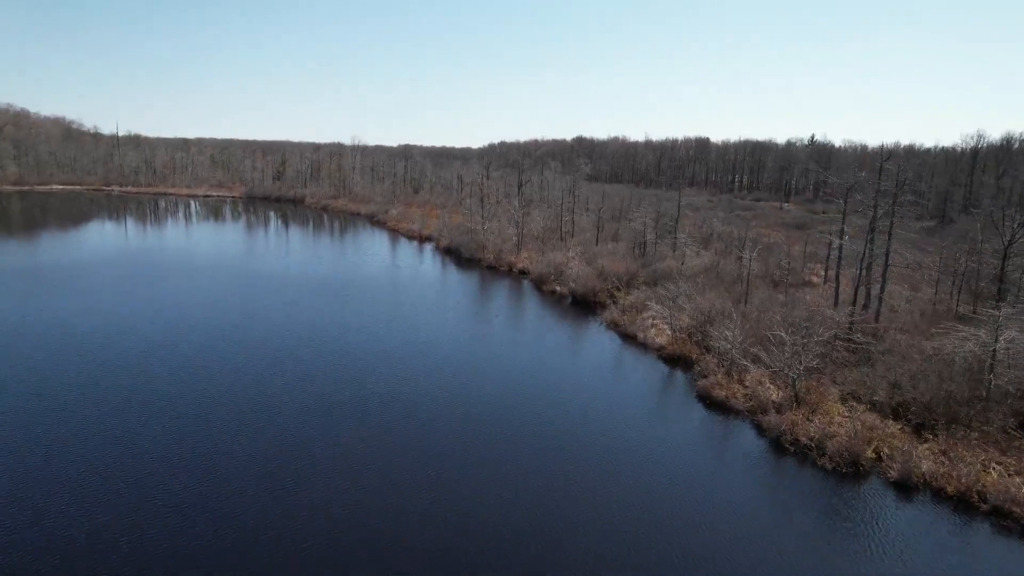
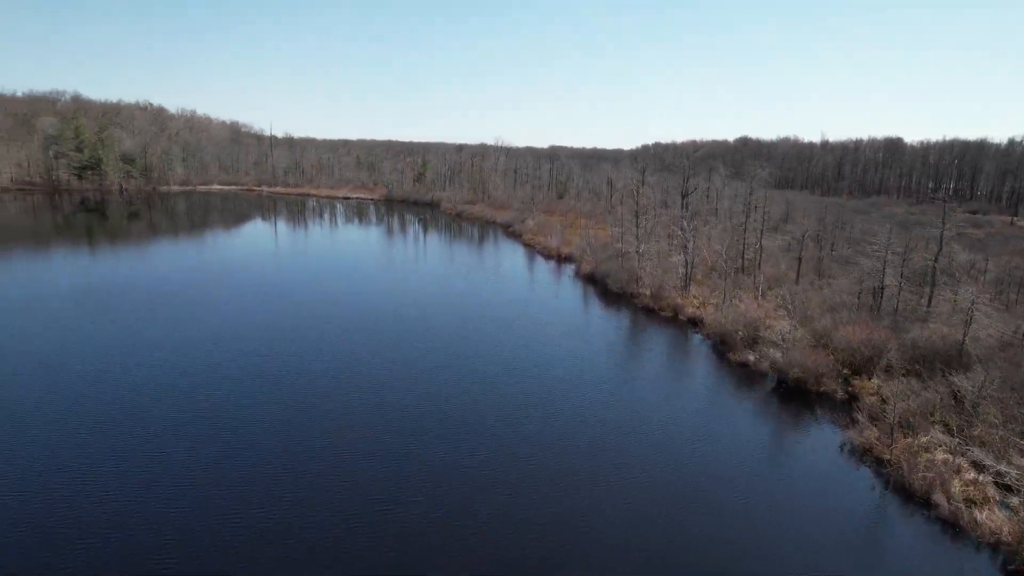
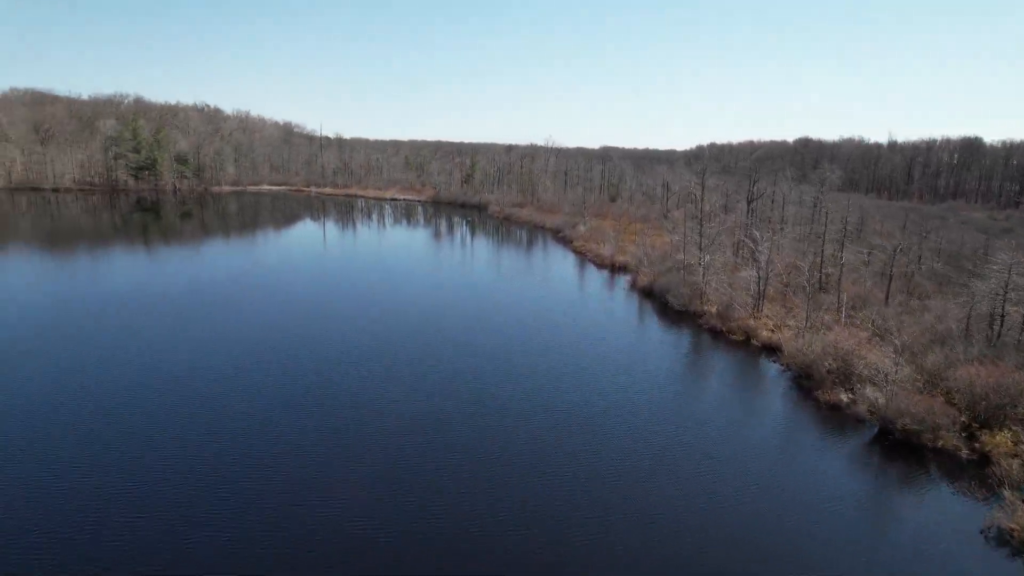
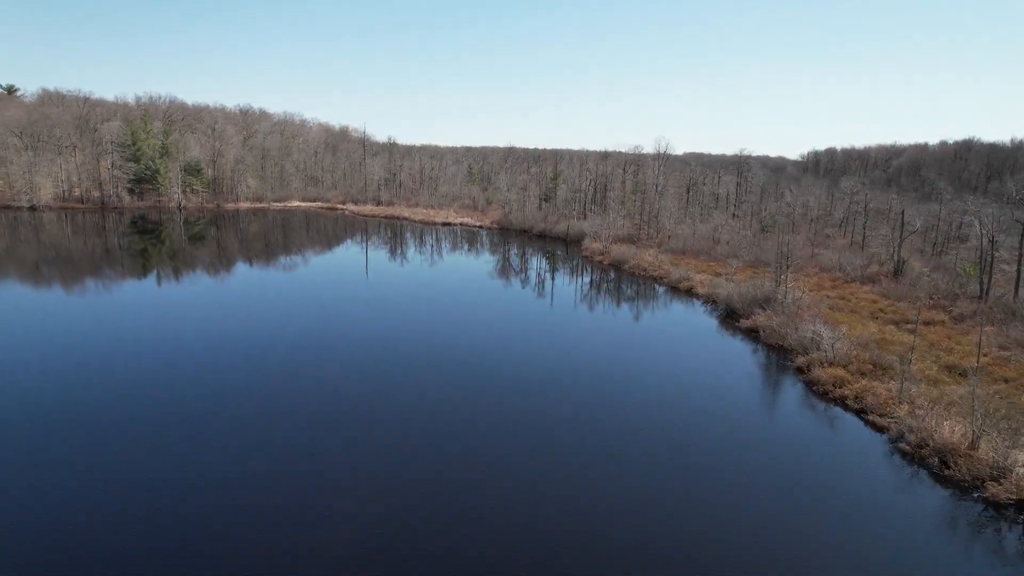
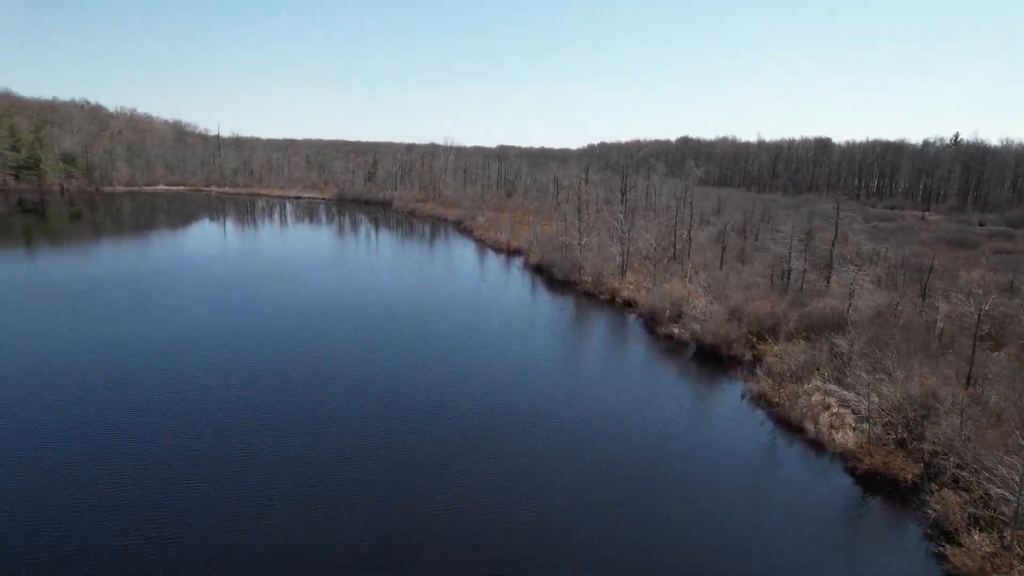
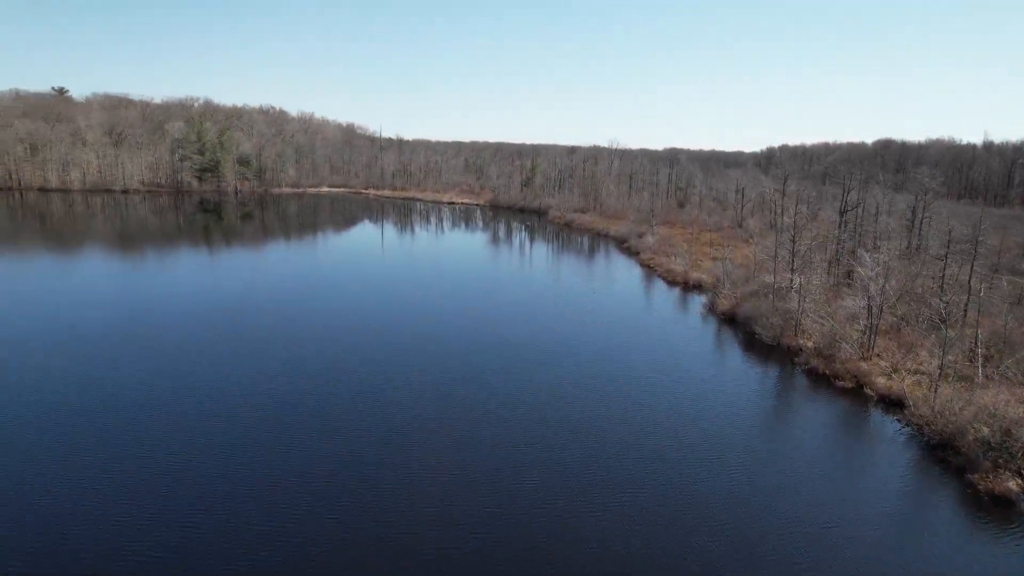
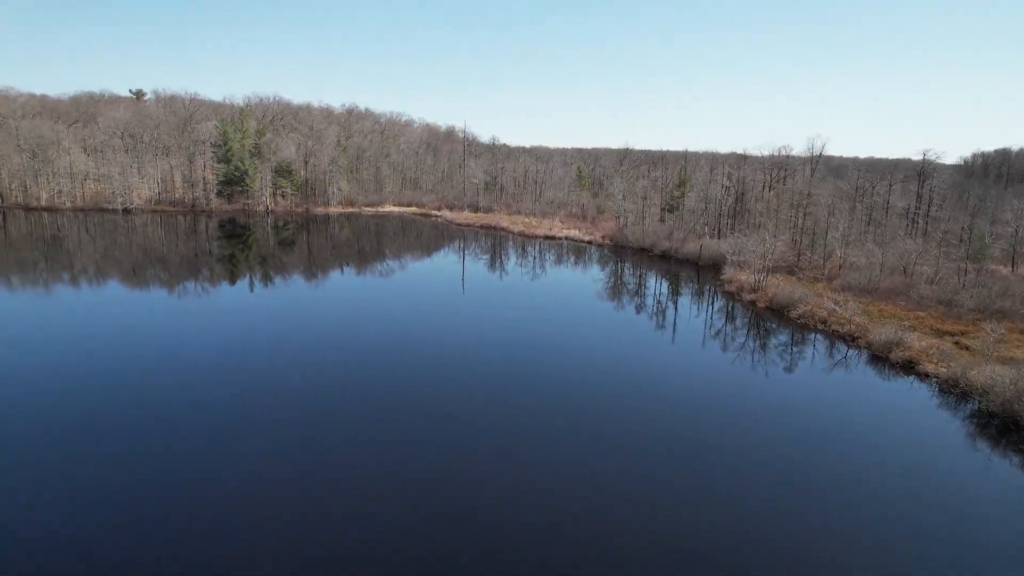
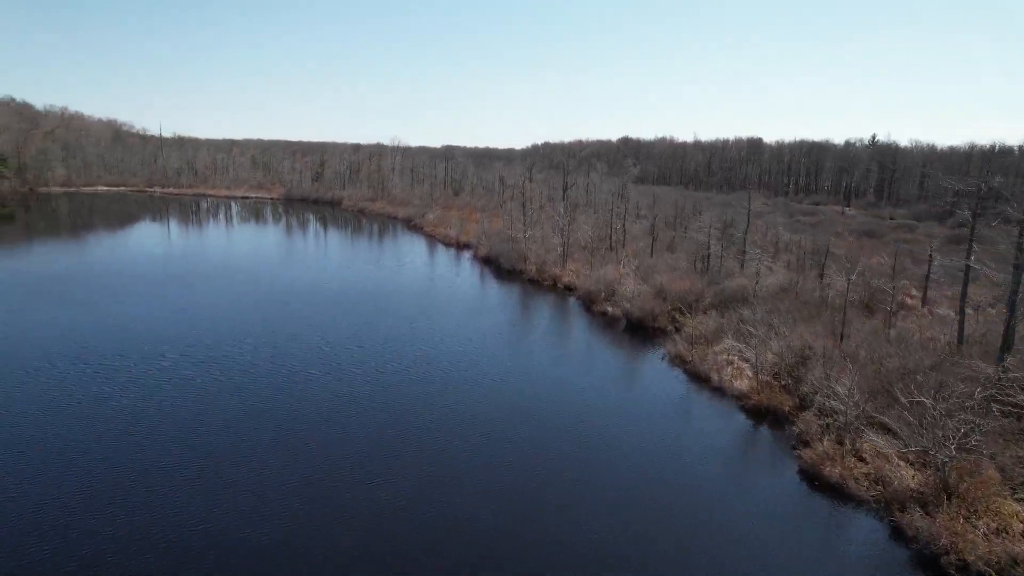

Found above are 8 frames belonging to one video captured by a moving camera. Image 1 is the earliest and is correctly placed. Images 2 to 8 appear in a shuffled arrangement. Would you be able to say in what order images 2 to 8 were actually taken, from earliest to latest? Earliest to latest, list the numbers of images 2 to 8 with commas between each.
8, 5, 2, 3, 6, 4, 7
